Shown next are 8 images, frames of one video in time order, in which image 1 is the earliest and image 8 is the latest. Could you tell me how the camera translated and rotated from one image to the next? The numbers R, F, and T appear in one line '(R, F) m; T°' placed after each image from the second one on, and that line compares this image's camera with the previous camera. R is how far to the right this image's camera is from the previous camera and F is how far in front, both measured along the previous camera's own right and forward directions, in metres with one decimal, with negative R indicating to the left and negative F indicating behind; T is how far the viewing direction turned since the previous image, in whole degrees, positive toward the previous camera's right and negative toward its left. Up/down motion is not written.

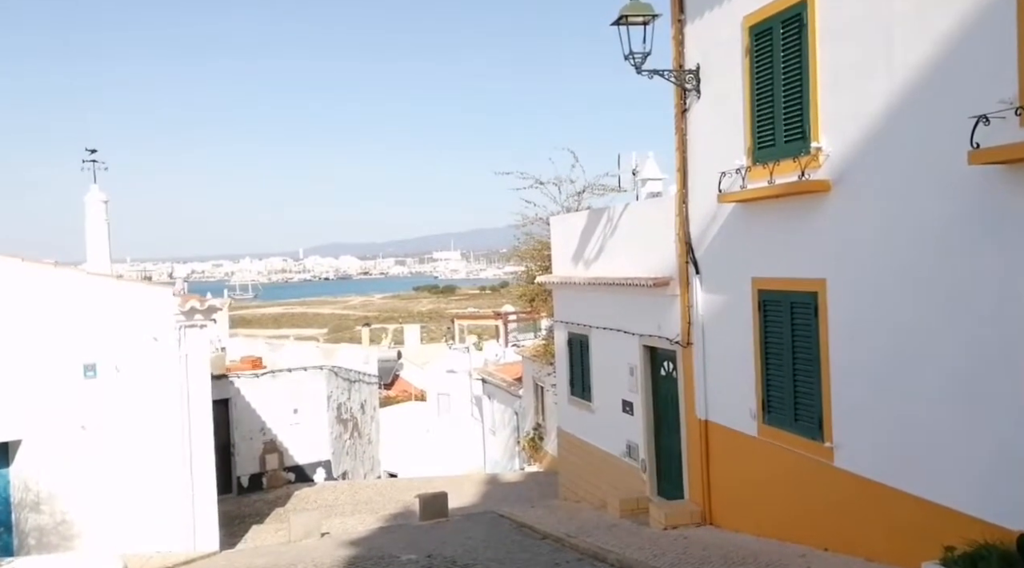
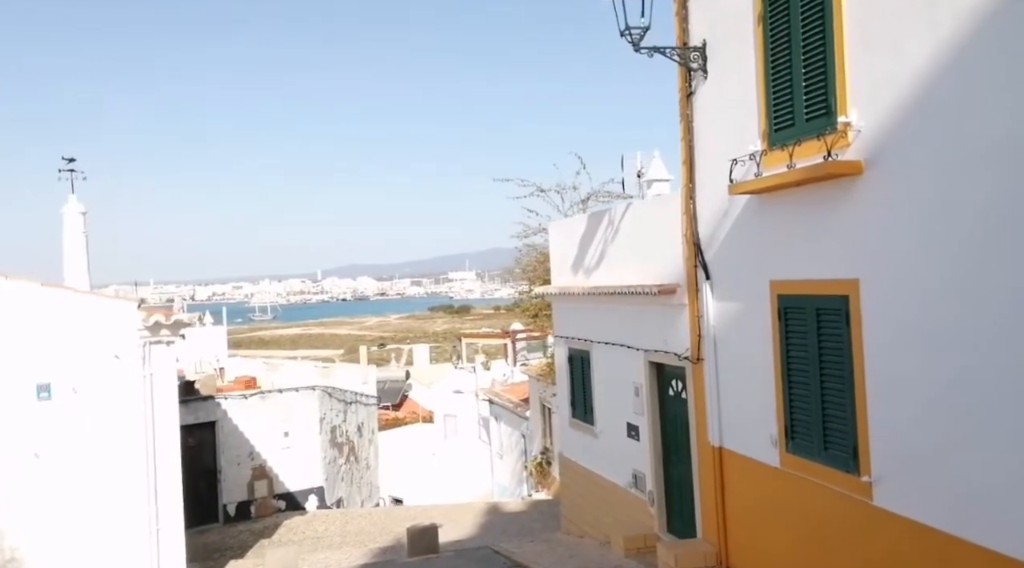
(+0.3, +1.1) m; -1°
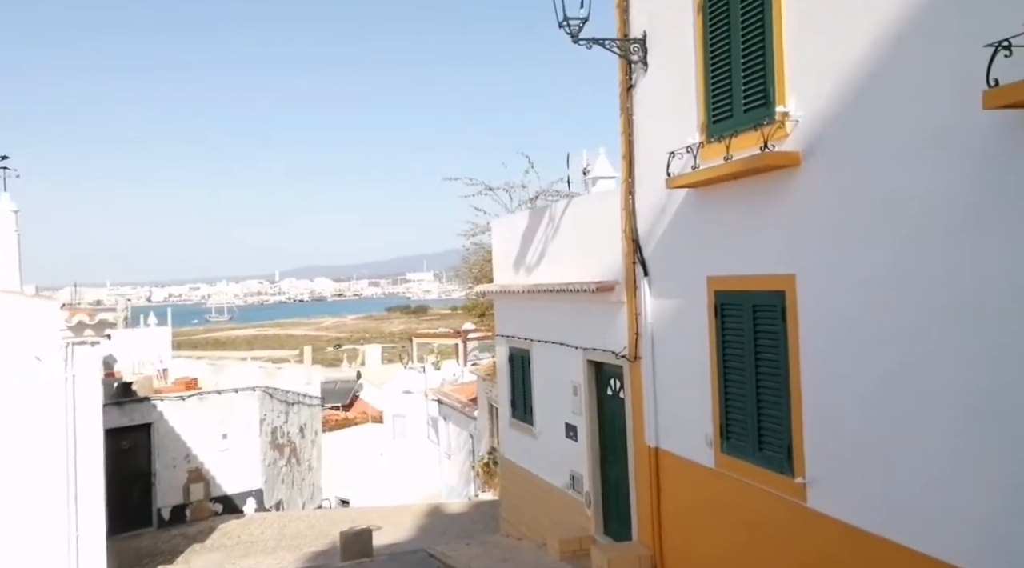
(+0.2, +0.2) m; +3°
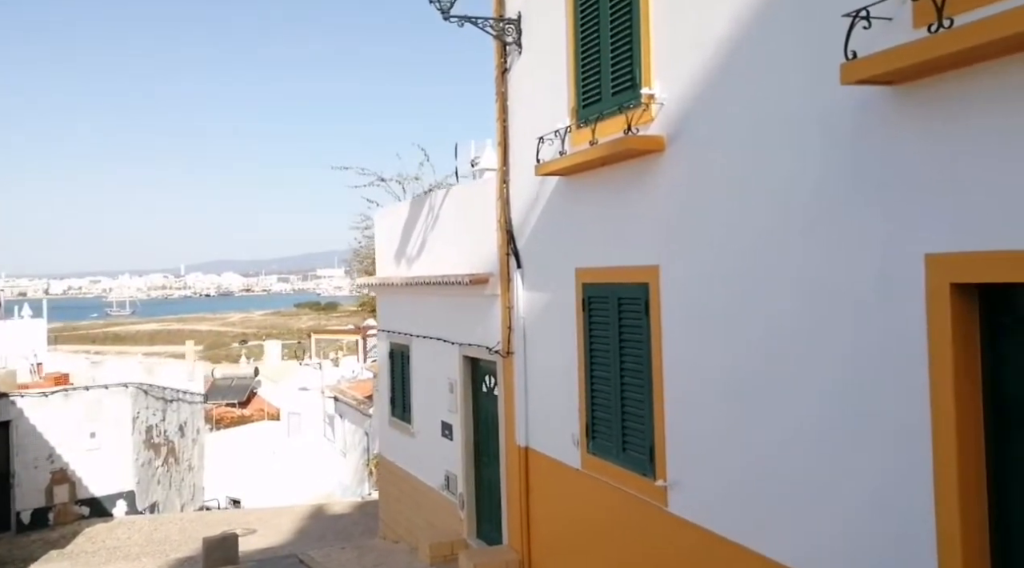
(+0.3, +0.4) m; +6°
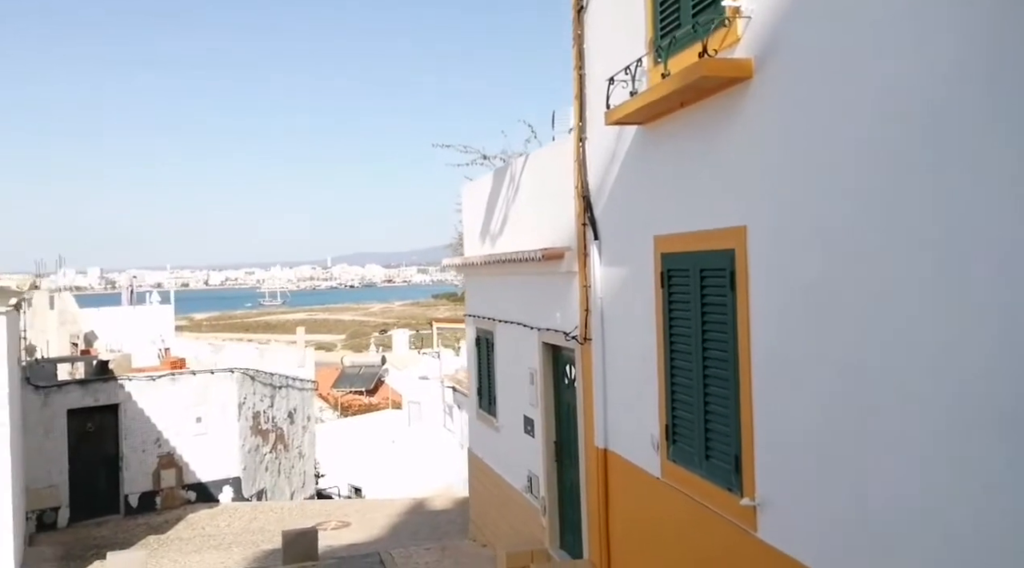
(+0.4, +1.0) m; -8°
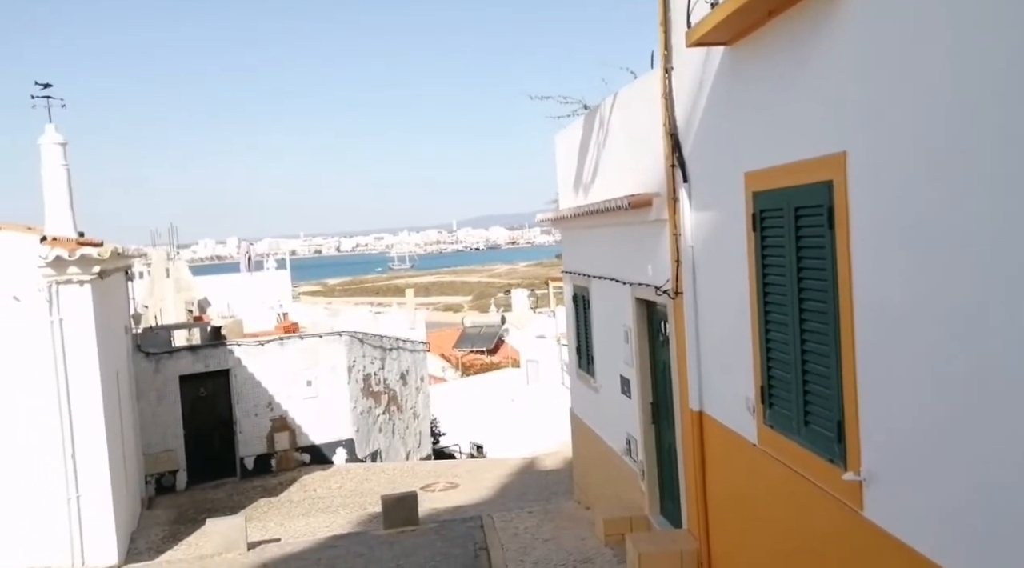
(+0.2, +0.5) m; -8°
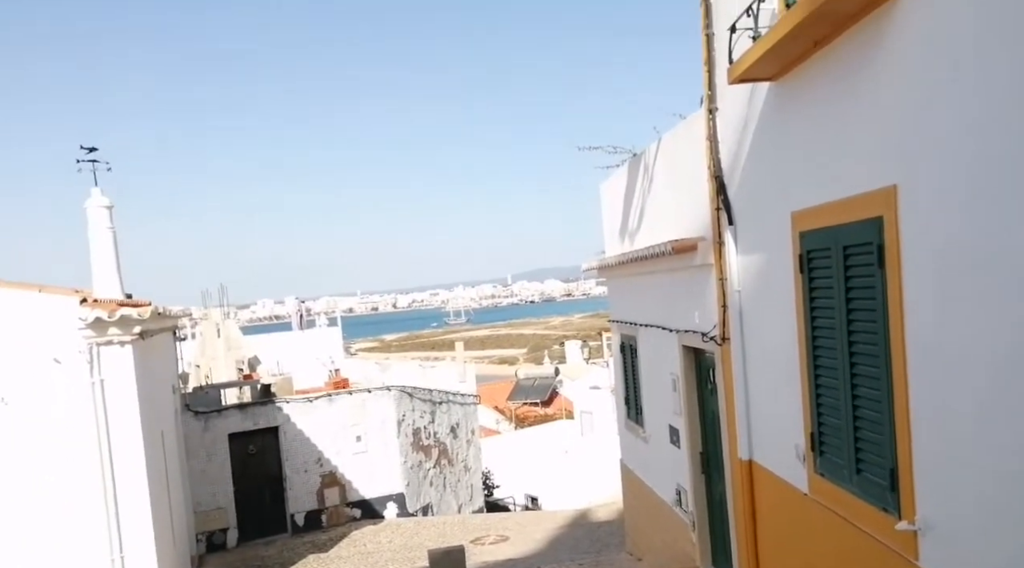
(+0.1, +0.1) m; -3°
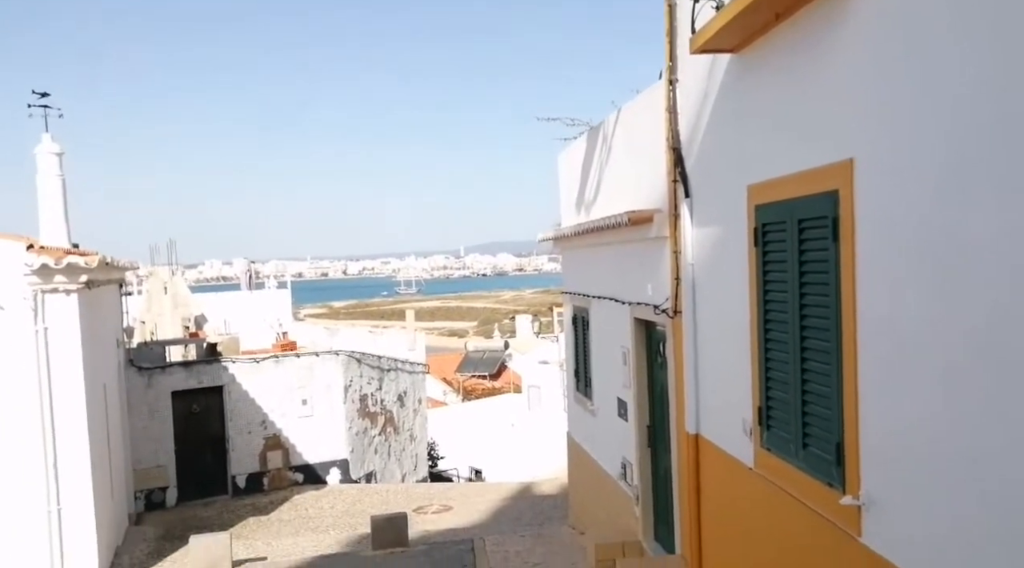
(0.0, +0.1) m; +3°
